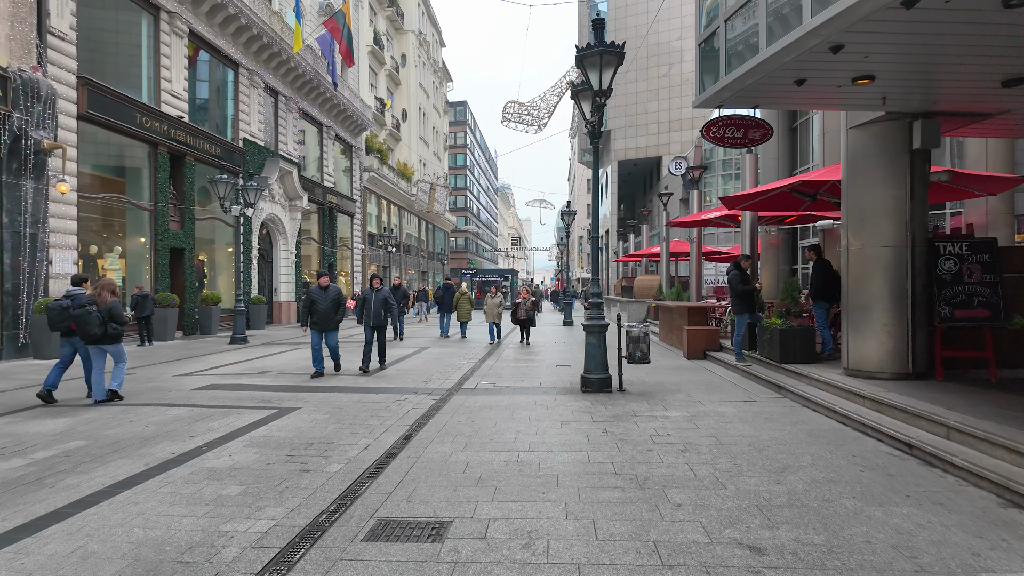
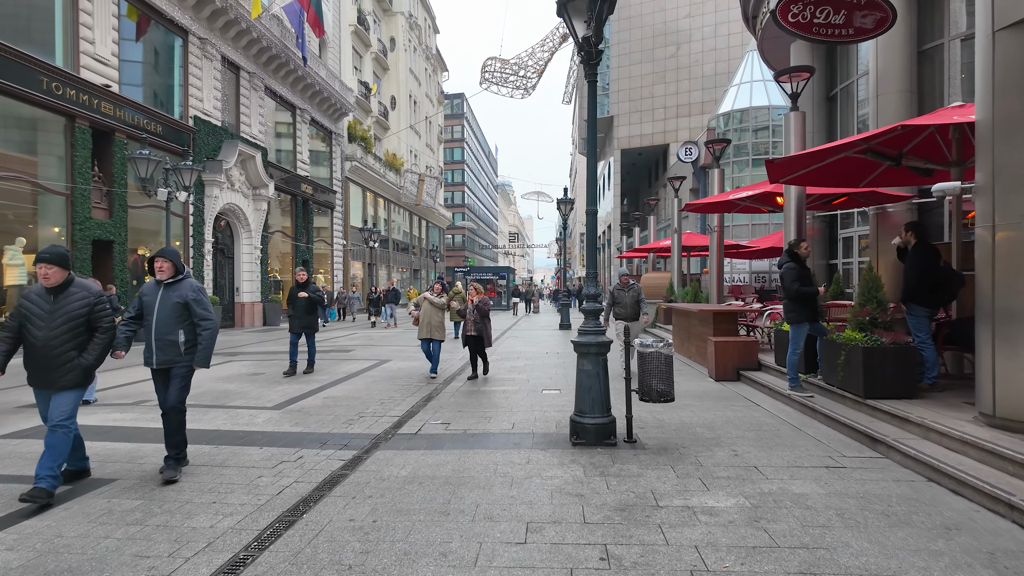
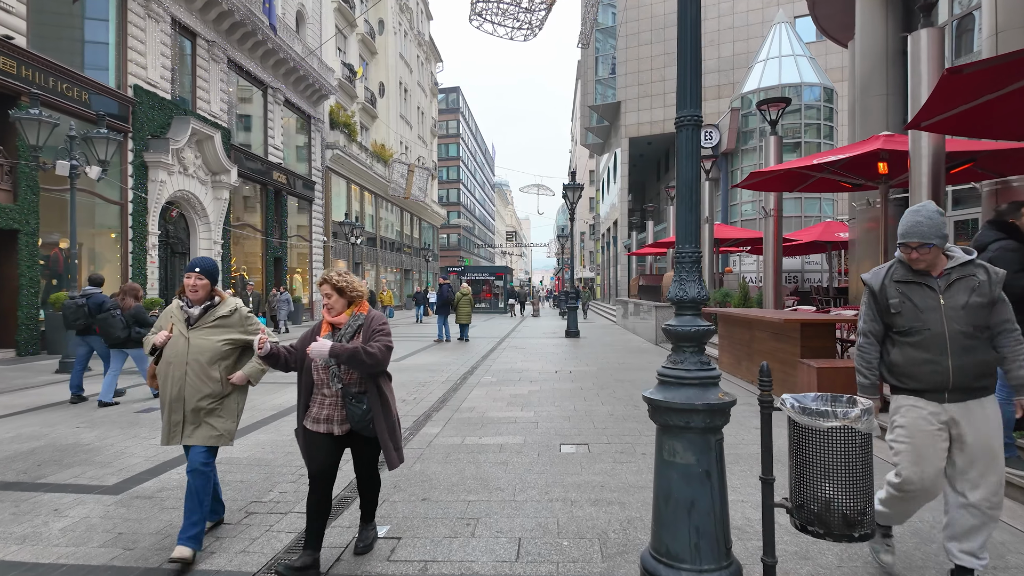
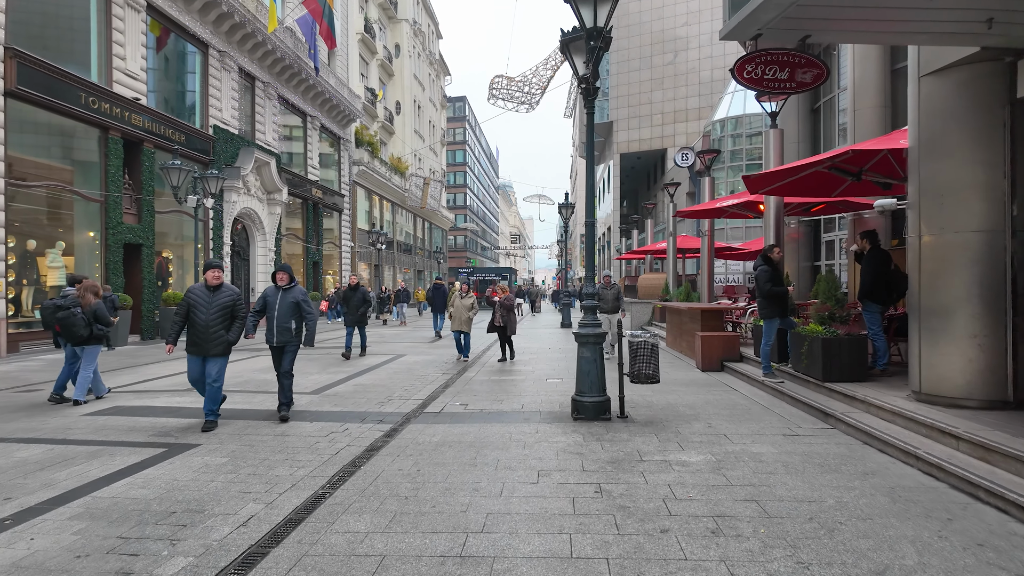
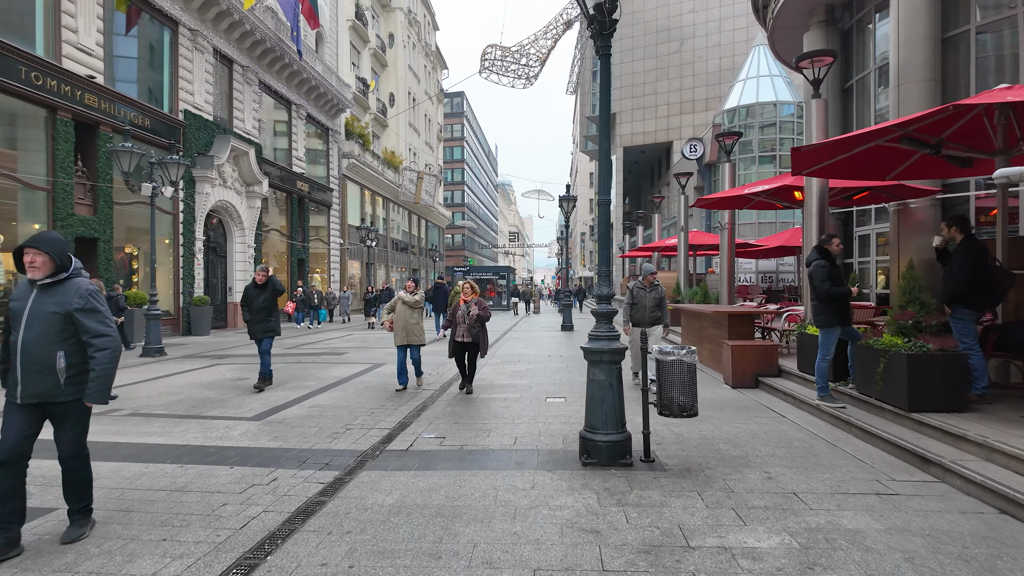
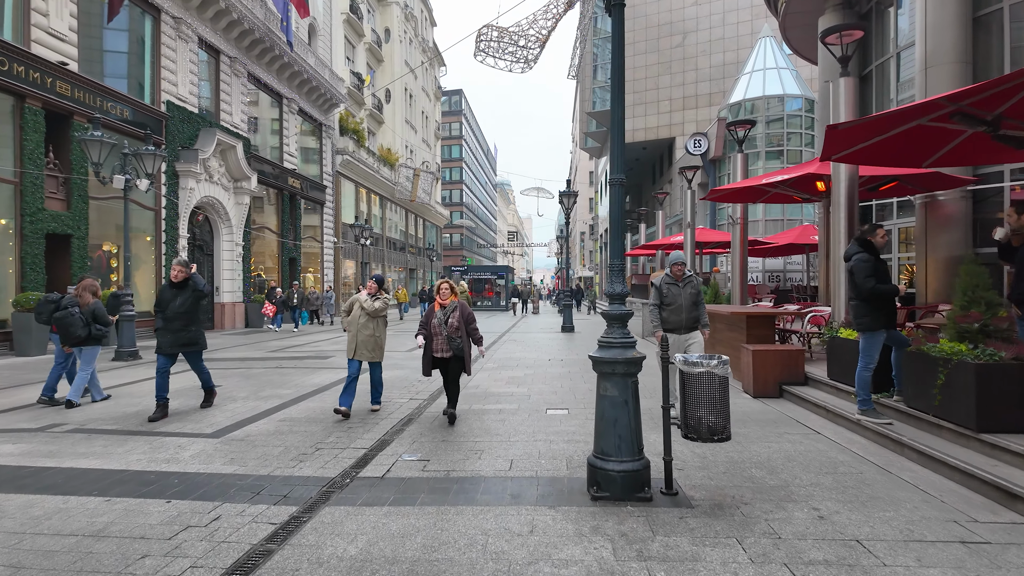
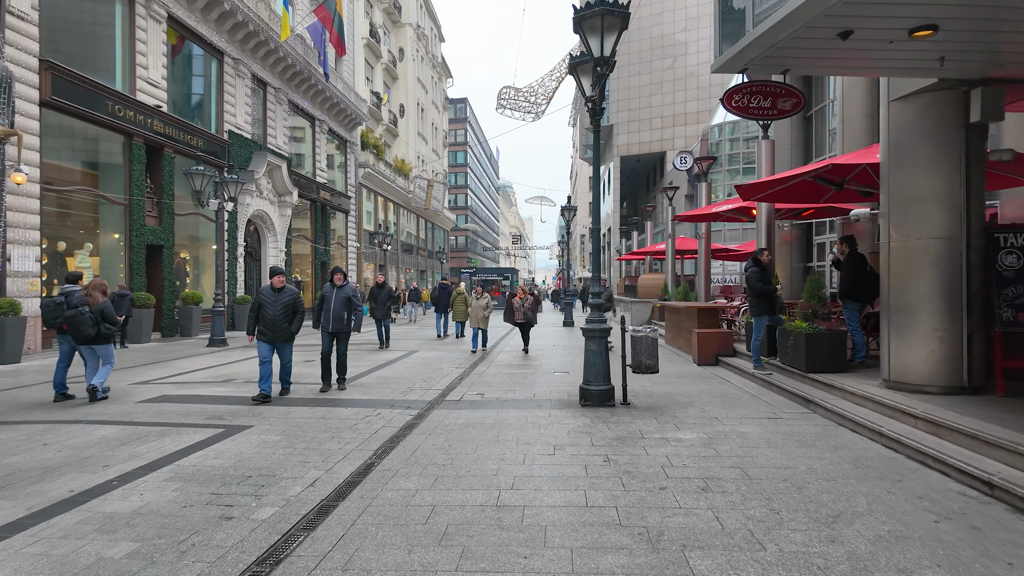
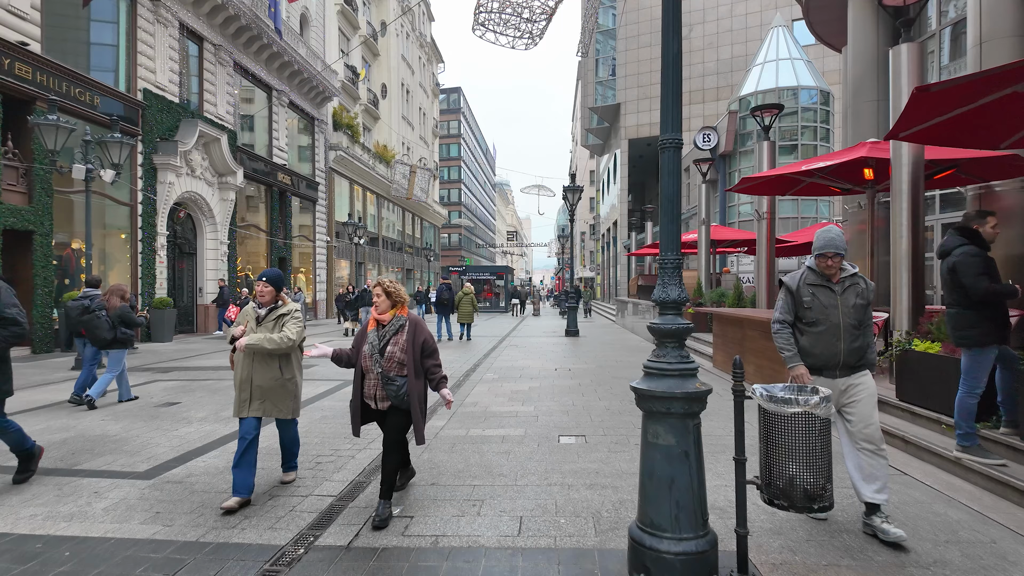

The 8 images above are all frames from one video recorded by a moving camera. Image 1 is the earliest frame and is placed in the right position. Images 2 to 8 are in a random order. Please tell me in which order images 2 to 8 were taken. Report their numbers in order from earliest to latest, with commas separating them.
7, 4, 2, 5, 6, 8, 3
